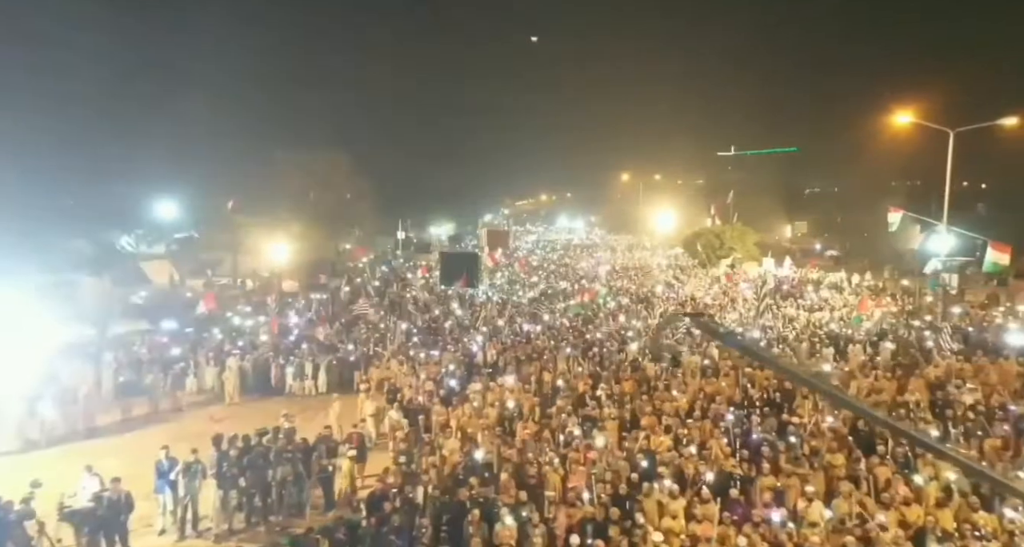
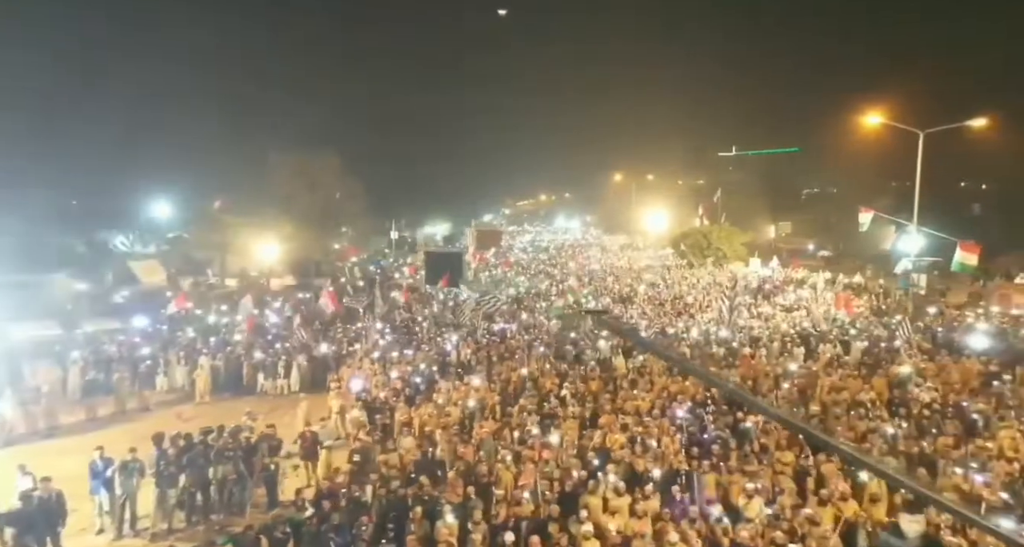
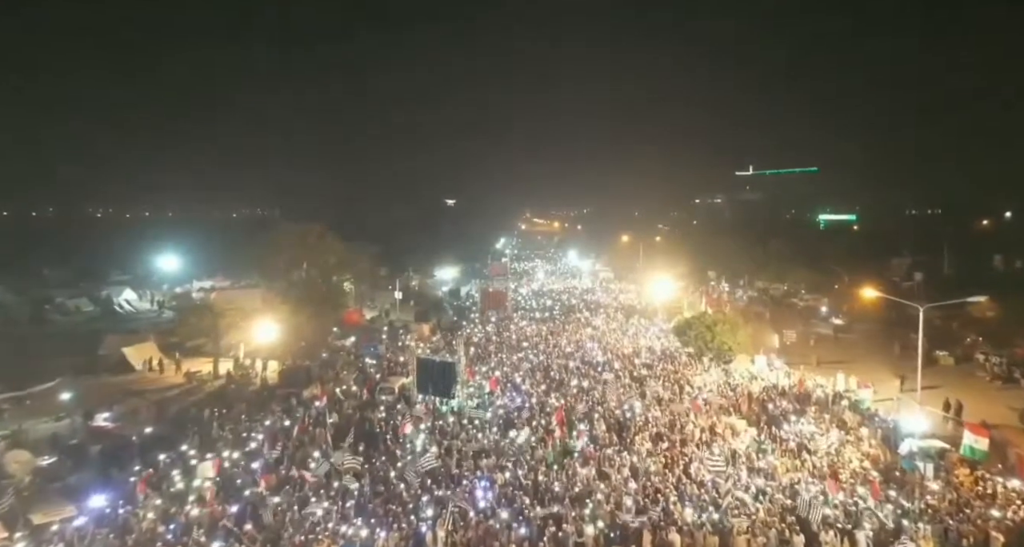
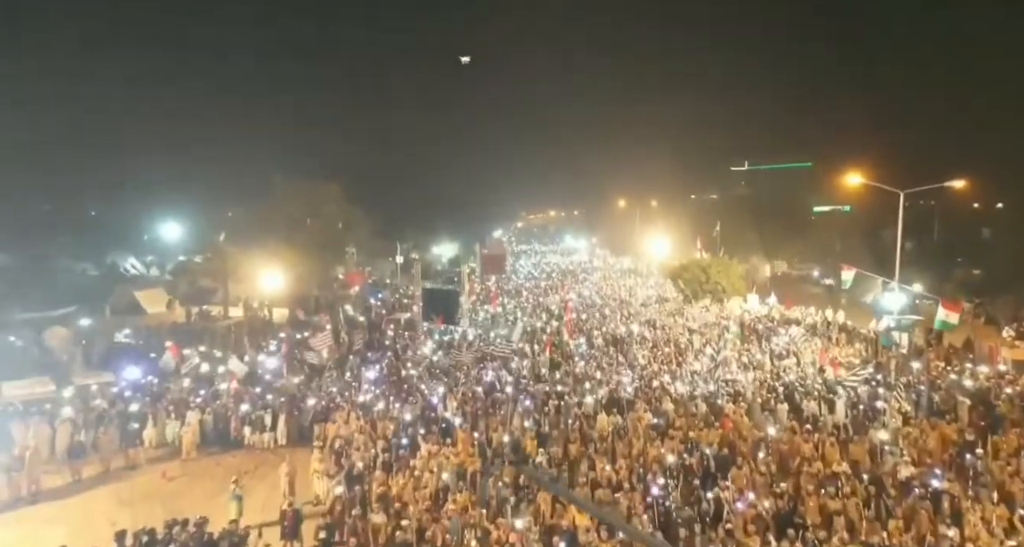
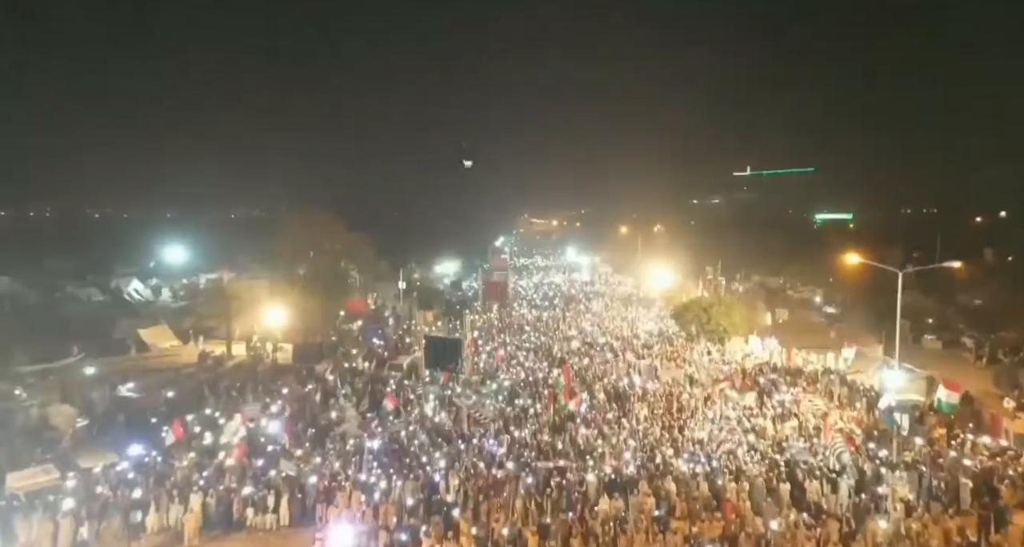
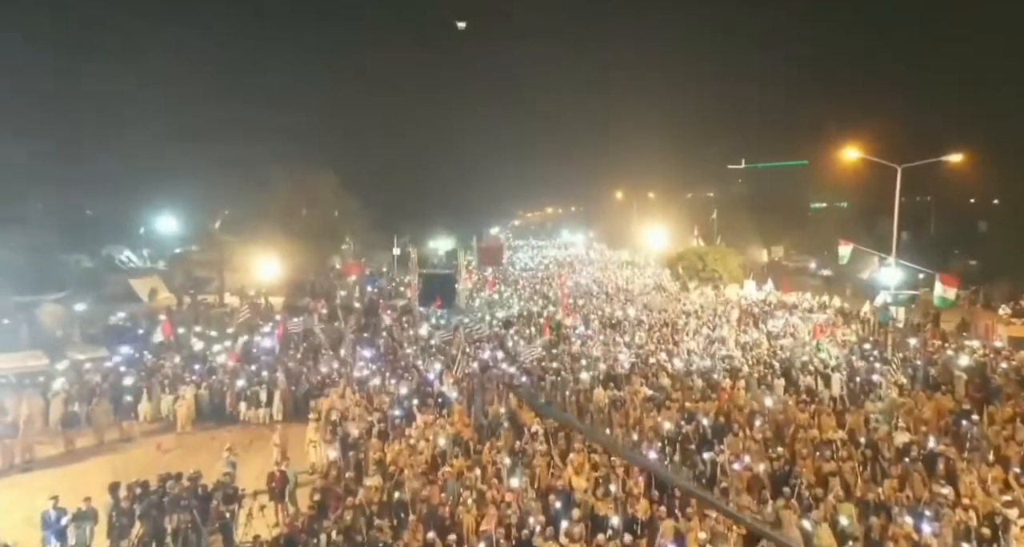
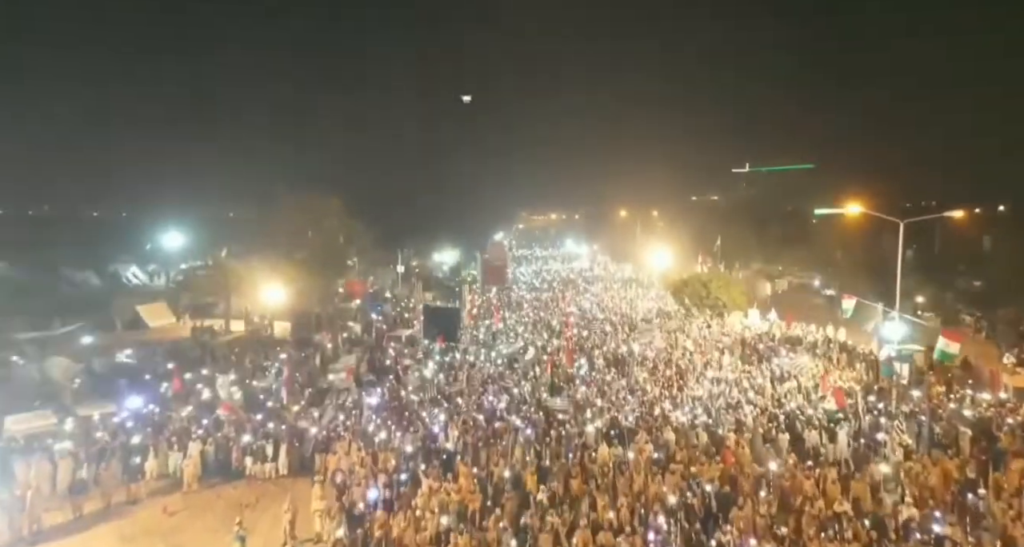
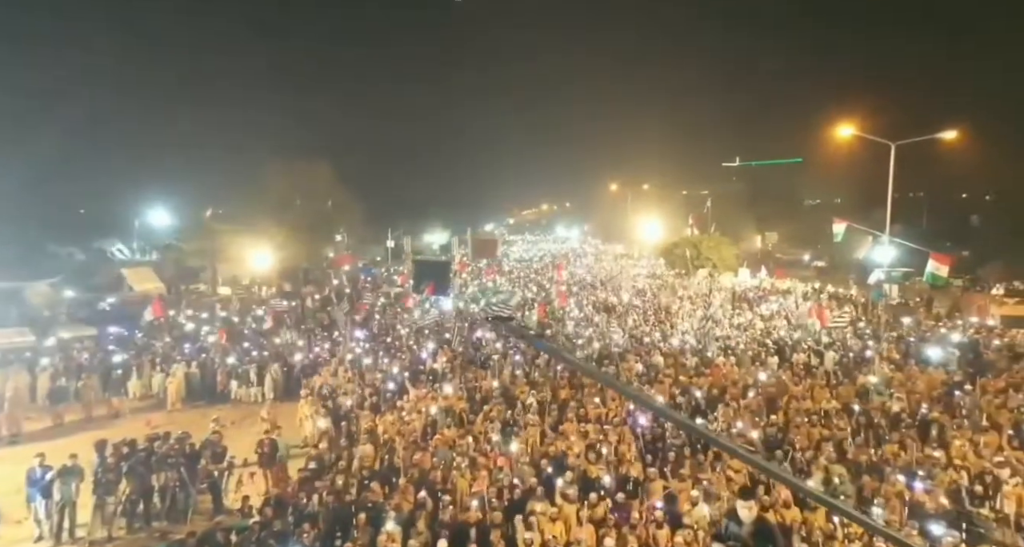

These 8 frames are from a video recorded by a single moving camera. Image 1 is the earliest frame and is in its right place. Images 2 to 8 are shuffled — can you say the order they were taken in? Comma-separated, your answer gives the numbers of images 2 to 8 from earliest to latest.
2, 8, 6, 4, 7, 5, 3
